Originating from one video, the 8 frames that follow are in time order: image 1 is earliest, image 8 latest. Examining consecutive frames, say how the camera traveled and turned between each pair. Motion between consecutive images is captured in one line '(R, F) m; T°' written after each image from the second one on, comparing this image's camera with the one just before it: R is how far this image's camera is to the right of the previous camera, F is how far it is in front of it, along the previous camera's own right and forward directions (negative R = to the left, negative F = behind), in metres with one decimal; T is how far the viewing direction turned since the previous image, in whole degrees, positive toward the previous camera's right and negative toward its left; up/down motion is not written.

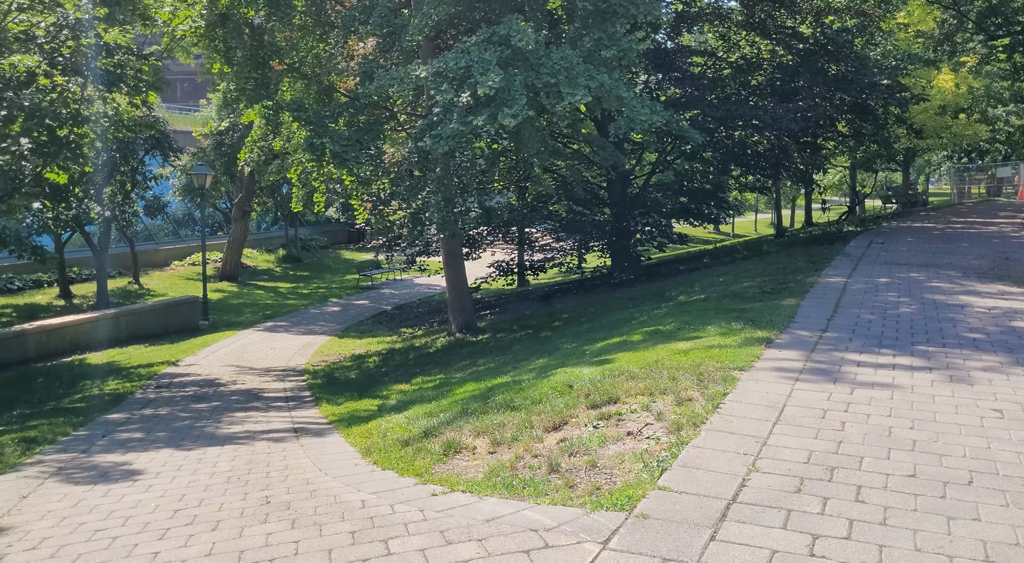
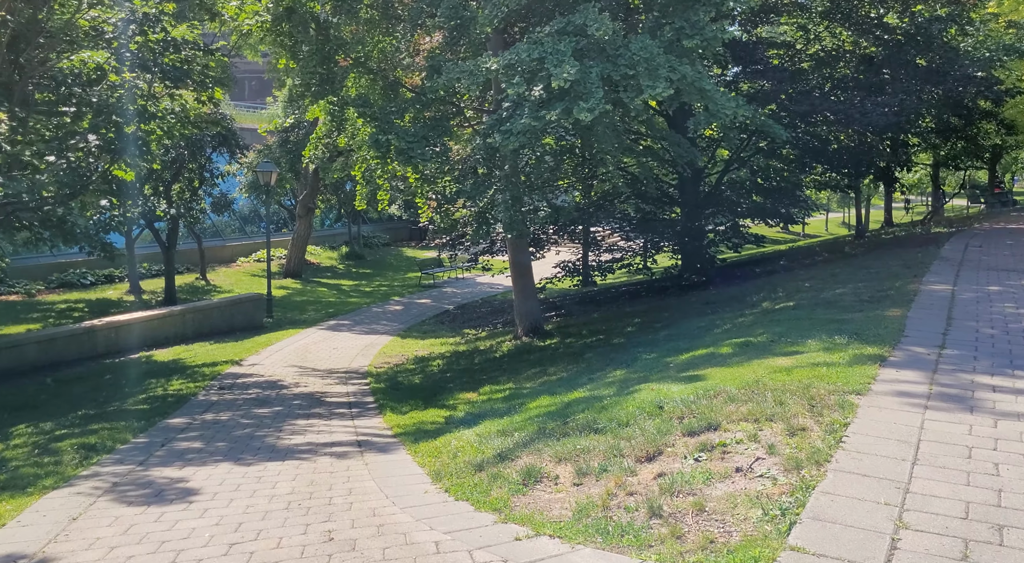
(-0.1, +0.5) m; -3°
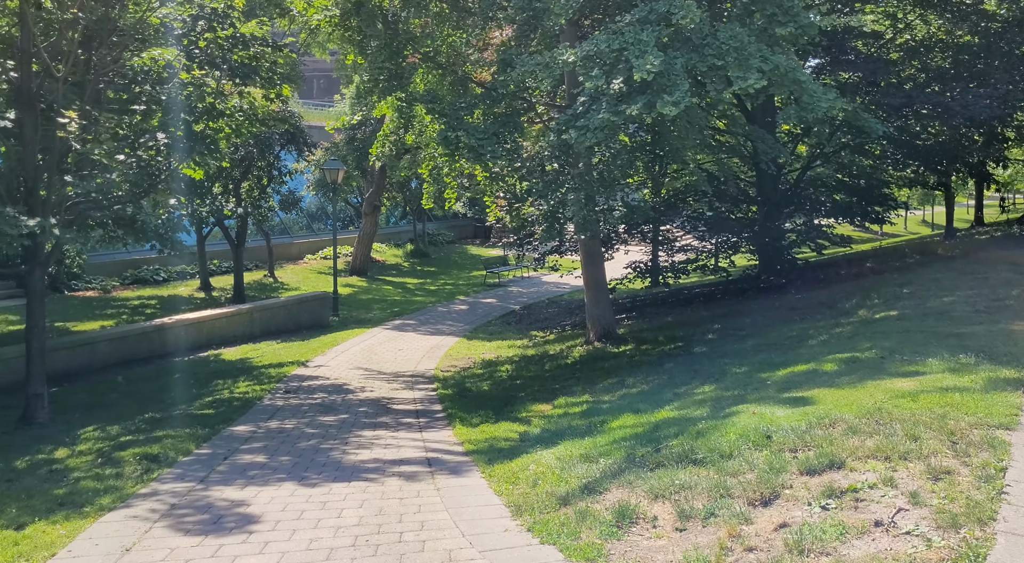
(-0.1, +0.5) m; -4°
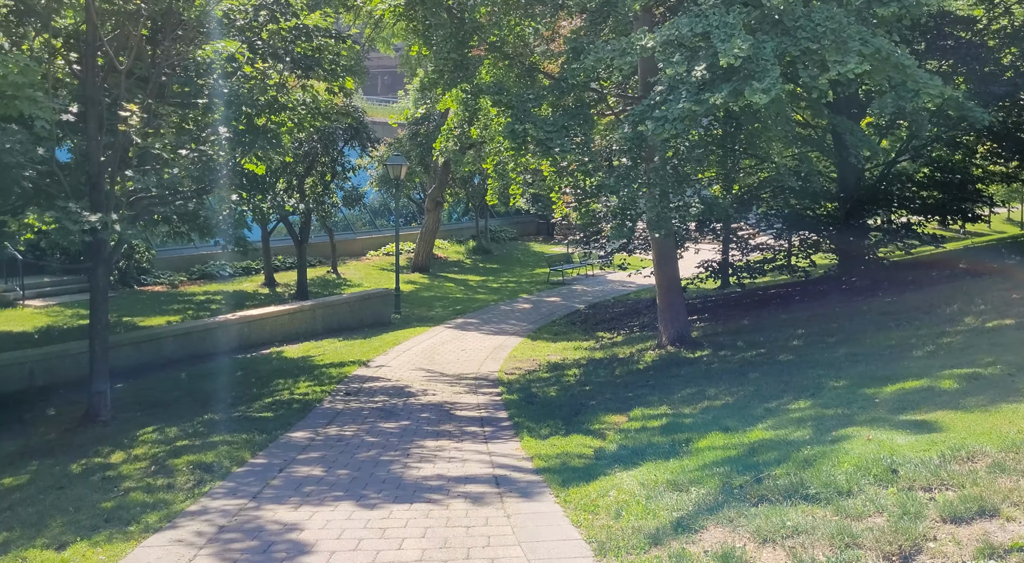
(-0.1, +0.5) m; -3°
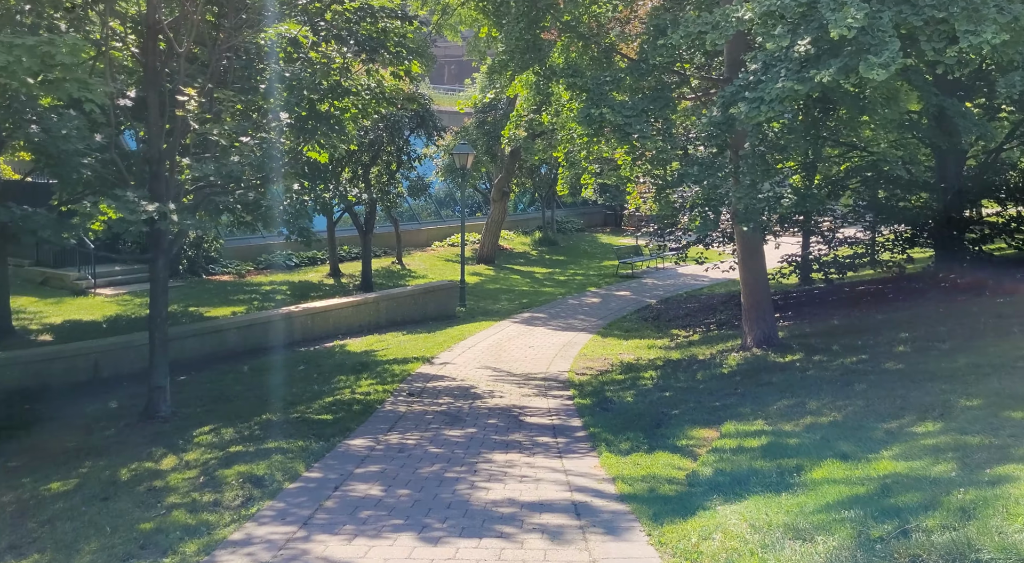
(-0.1, +0.7) m; -4°
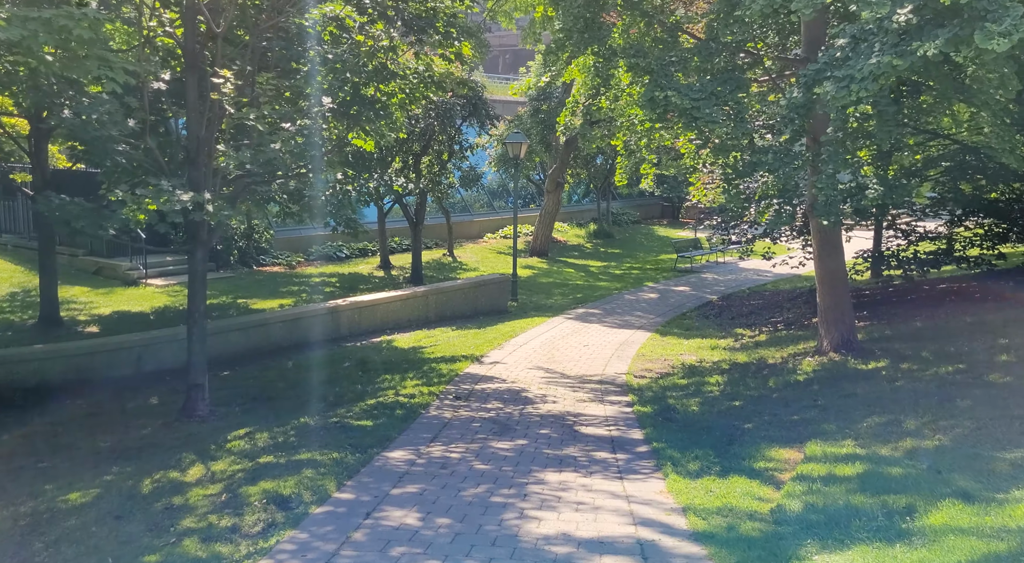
(0.0, +0.8) m; -3°
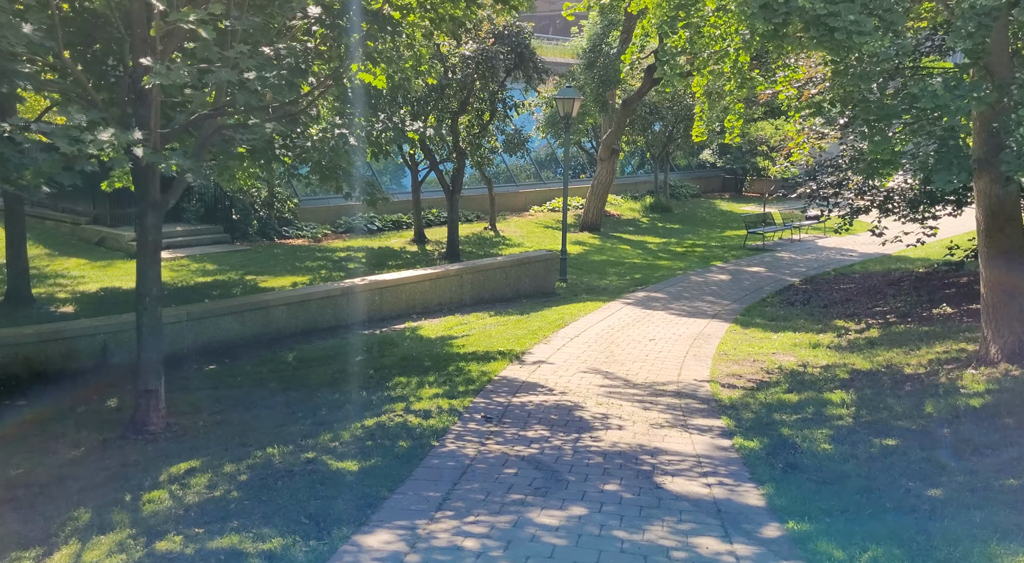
(0.0, +2.9) m; -3°
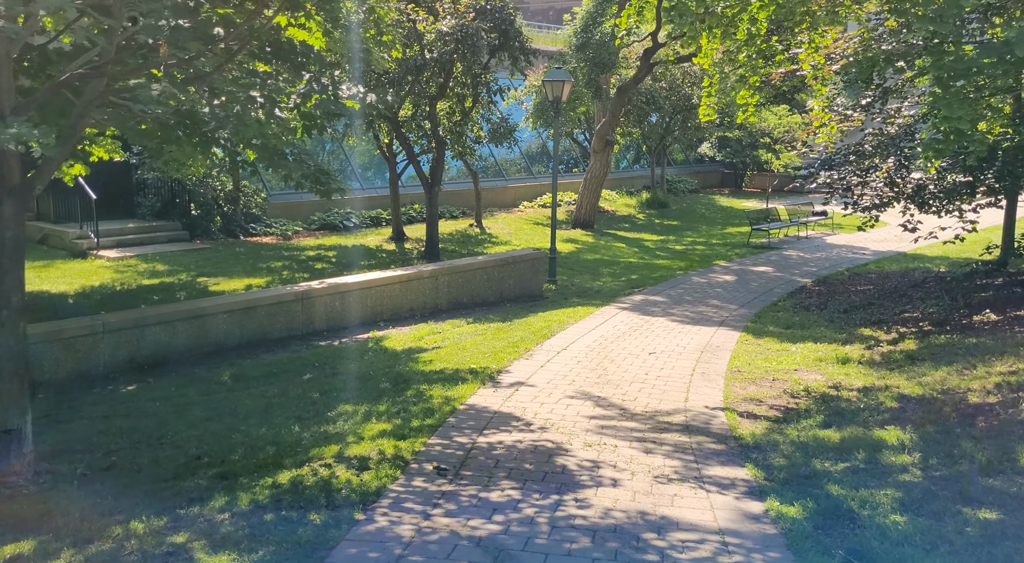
(+0.2, +1.8) m; 0°
